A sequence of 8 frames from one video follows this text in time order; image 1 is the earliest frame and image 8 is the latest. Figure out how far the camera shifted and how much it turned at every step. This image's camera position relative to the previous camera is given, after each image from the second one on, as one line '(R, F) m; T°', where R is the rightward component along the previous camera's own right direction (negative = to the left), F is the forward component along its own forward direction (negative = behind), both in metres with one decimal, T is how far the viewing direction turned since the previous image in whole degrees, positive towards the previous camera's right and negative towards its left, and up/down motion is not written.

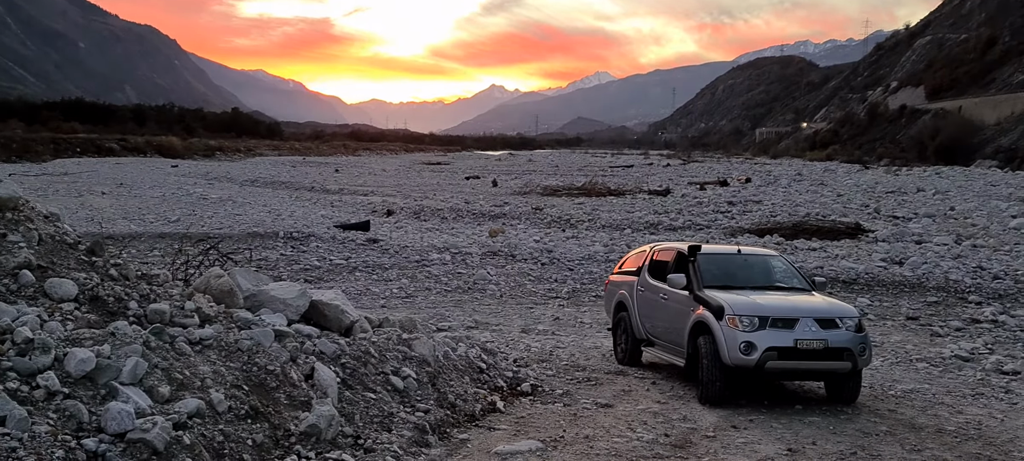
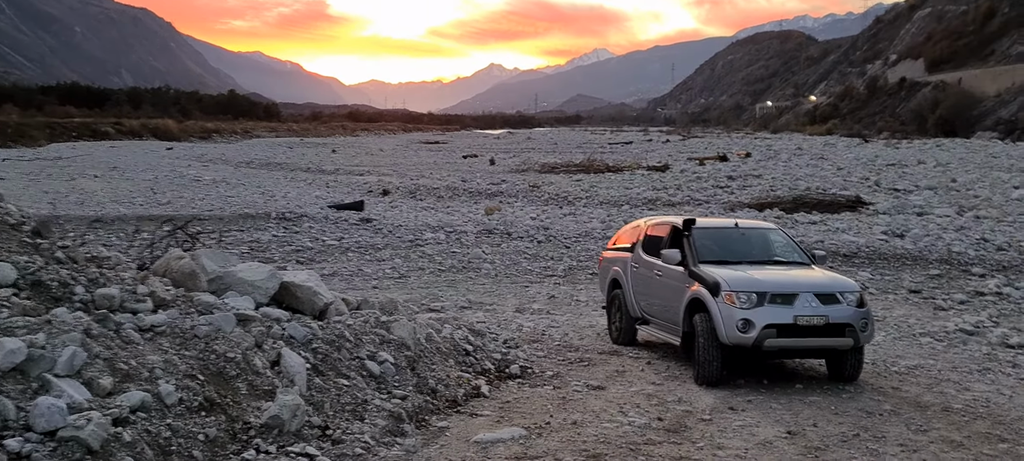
(+0.1, +0.3) m; 0°
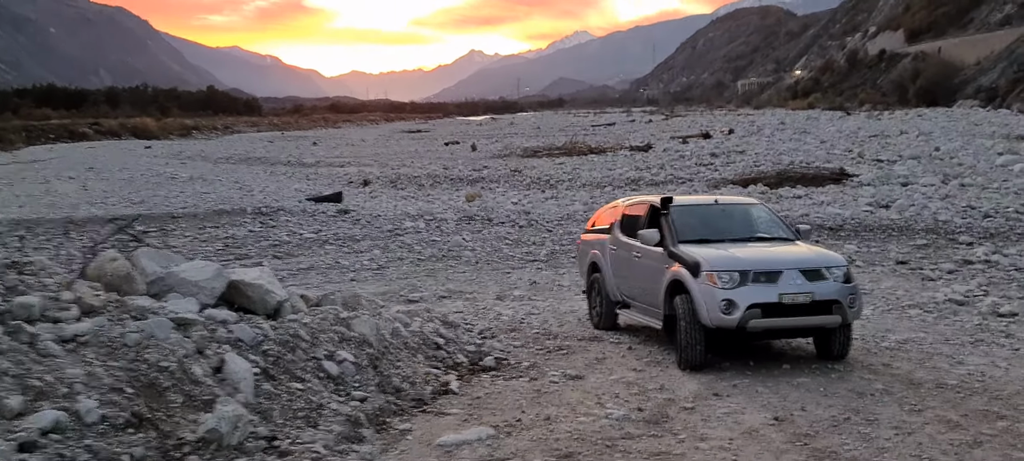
(+0.2, +0.4) m; +1°
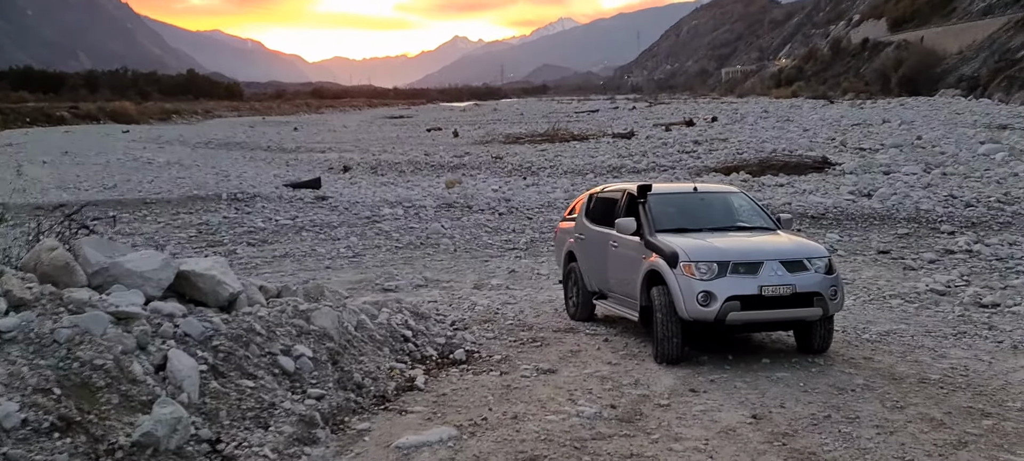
(+0.1, +0.3) m; +1°
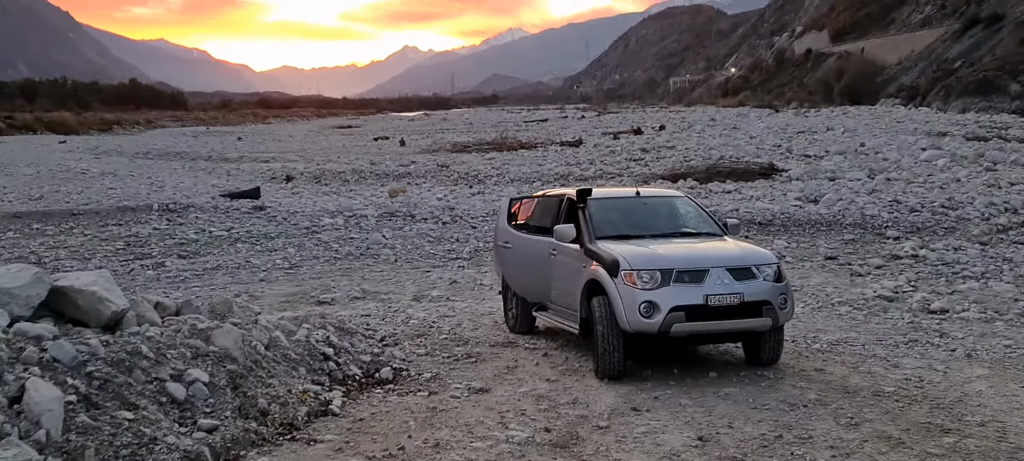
(+0.2, +0.5) m; +3°
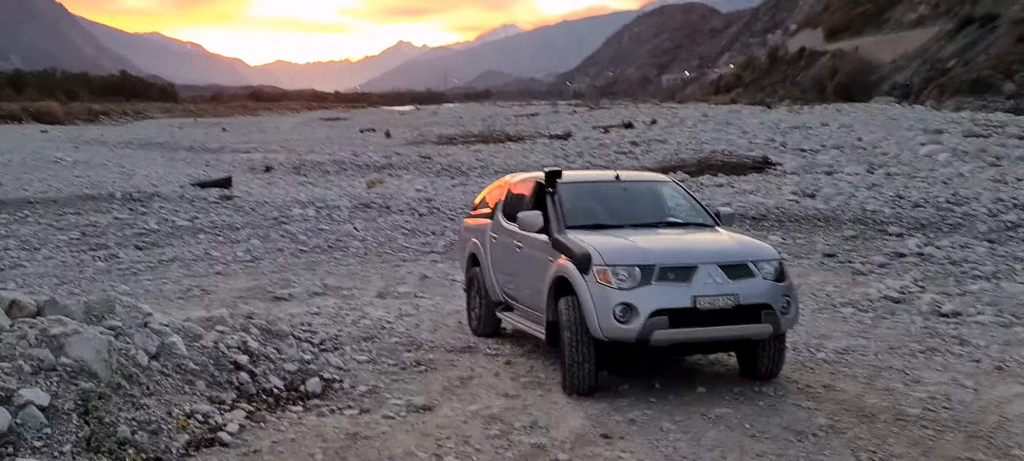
(+0.2, +1.0) m; +1°
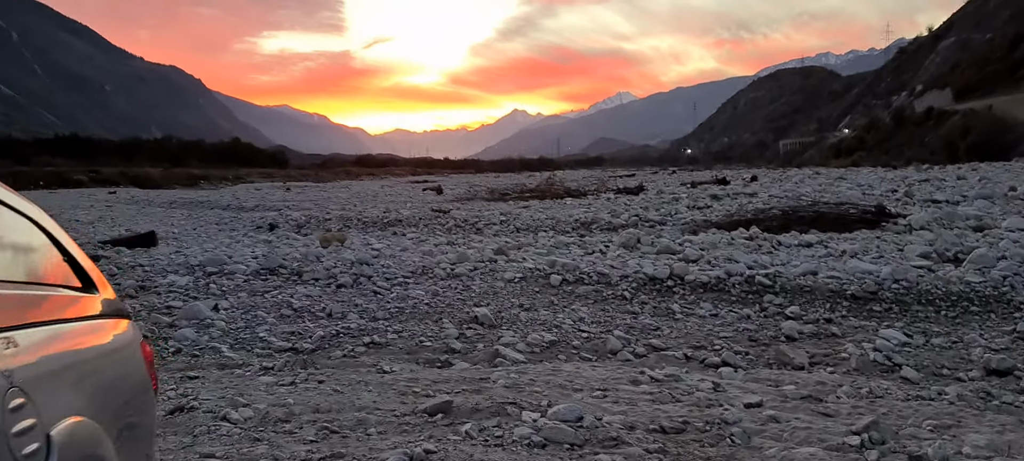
(+2.0, +5.5) m; -8°
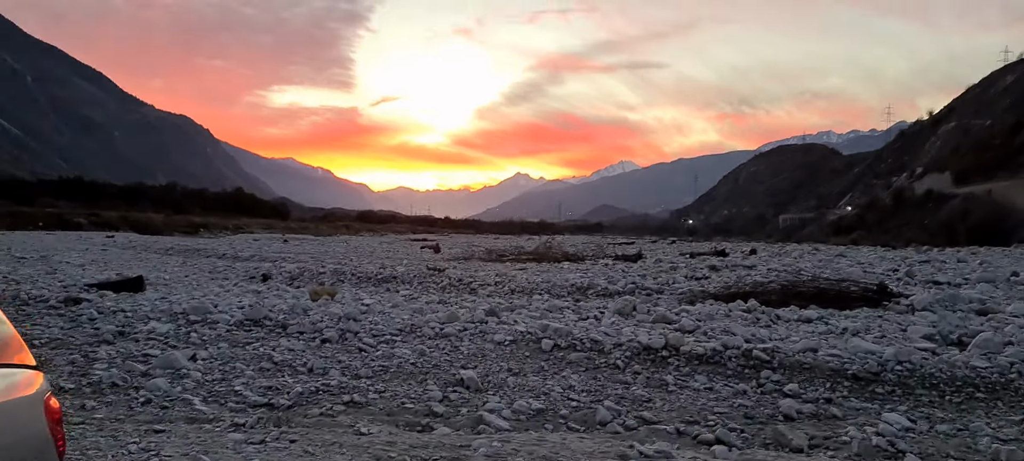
(+0.1, +0.2) m; 0°
